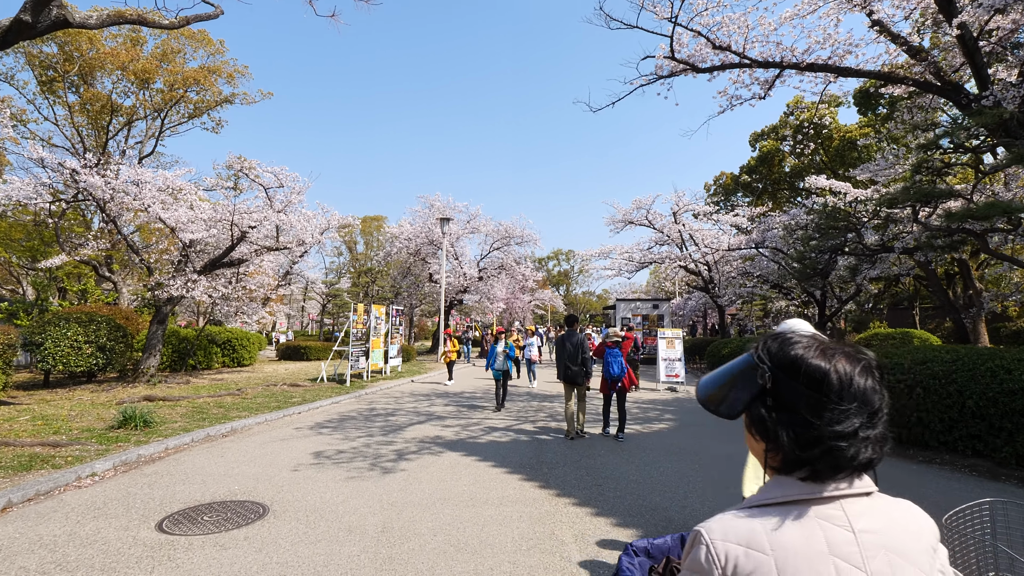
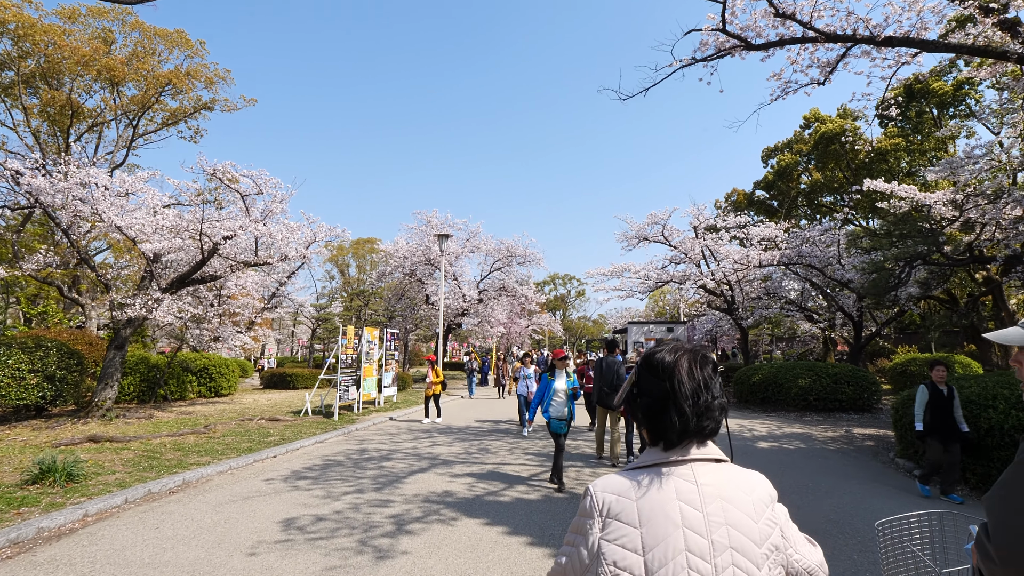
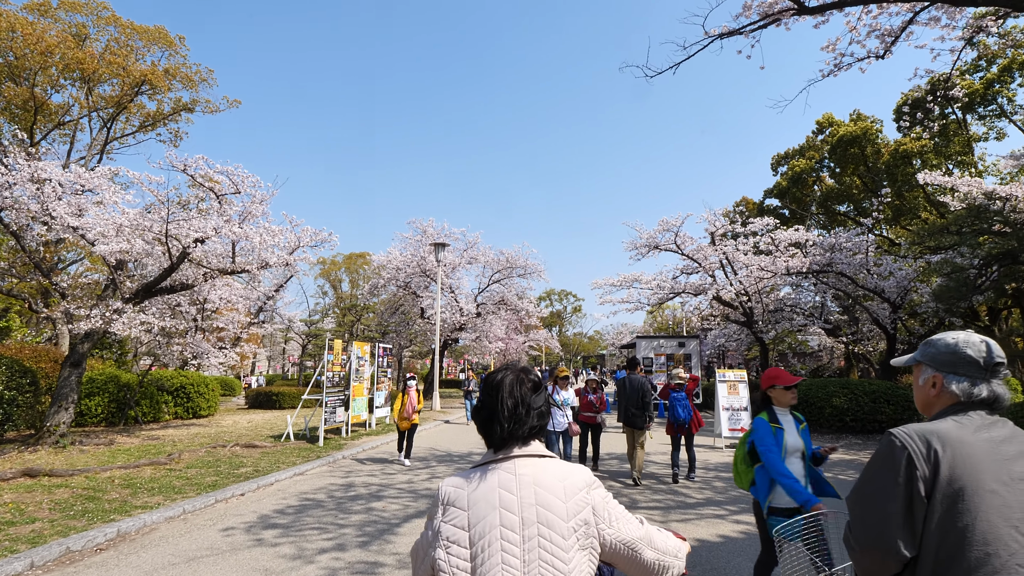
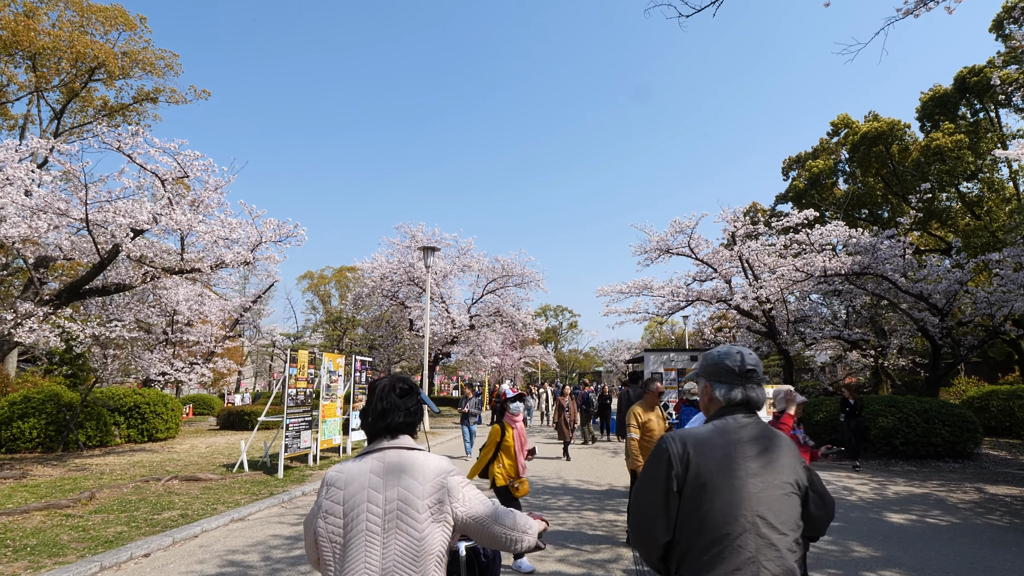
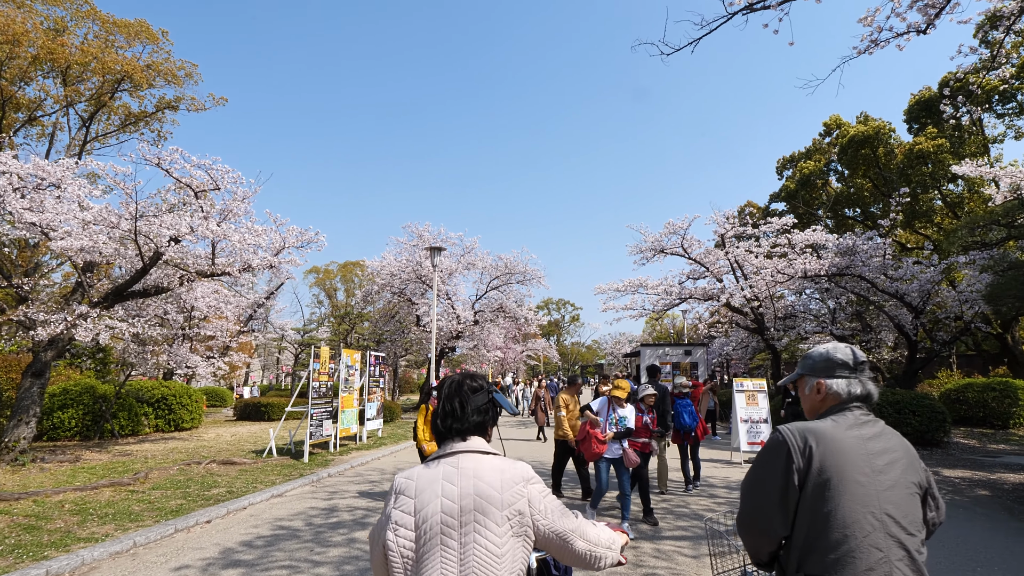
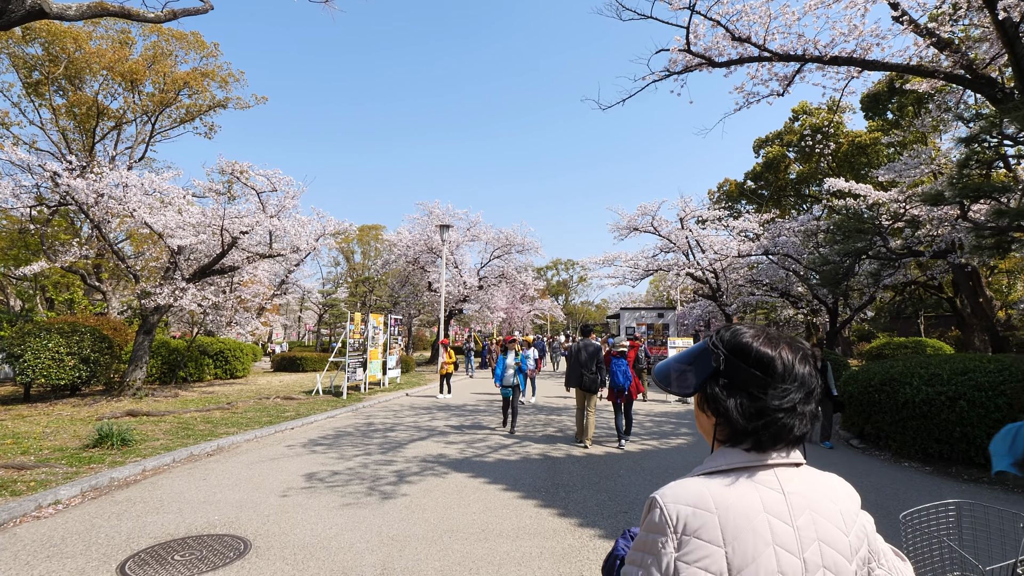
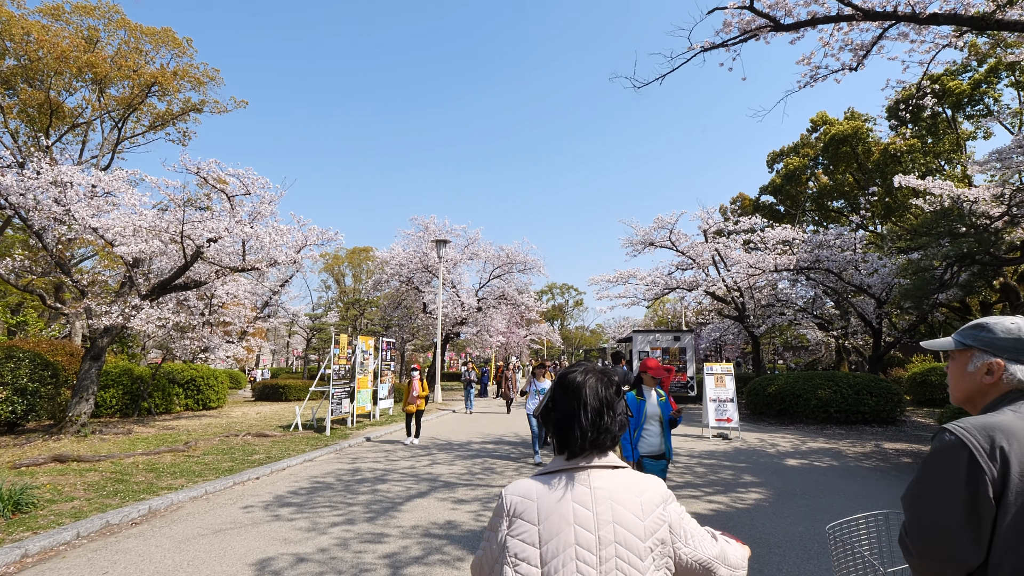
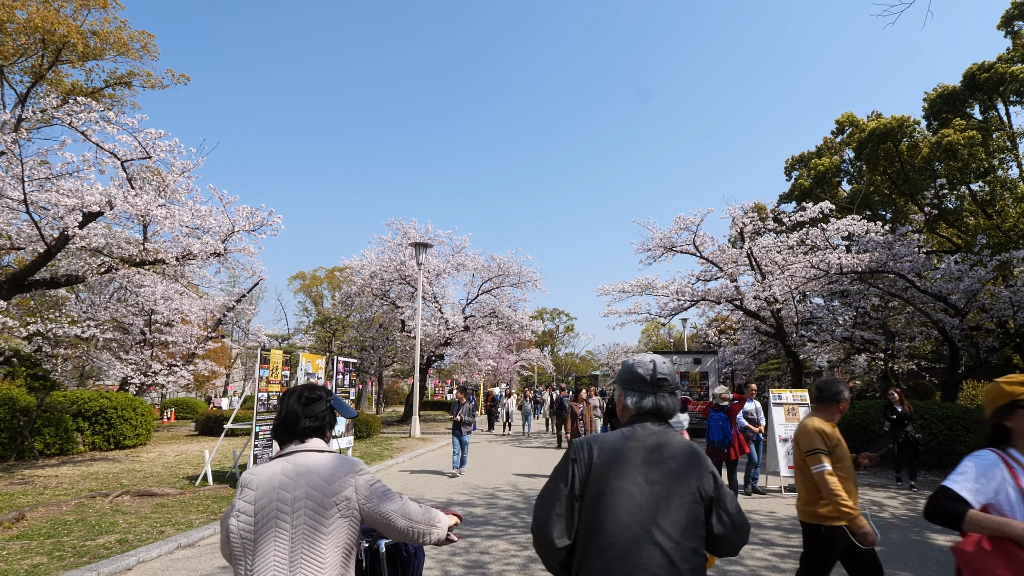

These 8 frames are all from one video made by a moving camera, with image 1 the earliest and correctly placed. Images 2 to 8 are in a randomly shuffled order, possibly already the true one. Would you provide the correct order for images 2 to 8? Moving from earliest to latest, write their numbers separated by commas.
6, 2, 7, 3, 5, 4, 8
